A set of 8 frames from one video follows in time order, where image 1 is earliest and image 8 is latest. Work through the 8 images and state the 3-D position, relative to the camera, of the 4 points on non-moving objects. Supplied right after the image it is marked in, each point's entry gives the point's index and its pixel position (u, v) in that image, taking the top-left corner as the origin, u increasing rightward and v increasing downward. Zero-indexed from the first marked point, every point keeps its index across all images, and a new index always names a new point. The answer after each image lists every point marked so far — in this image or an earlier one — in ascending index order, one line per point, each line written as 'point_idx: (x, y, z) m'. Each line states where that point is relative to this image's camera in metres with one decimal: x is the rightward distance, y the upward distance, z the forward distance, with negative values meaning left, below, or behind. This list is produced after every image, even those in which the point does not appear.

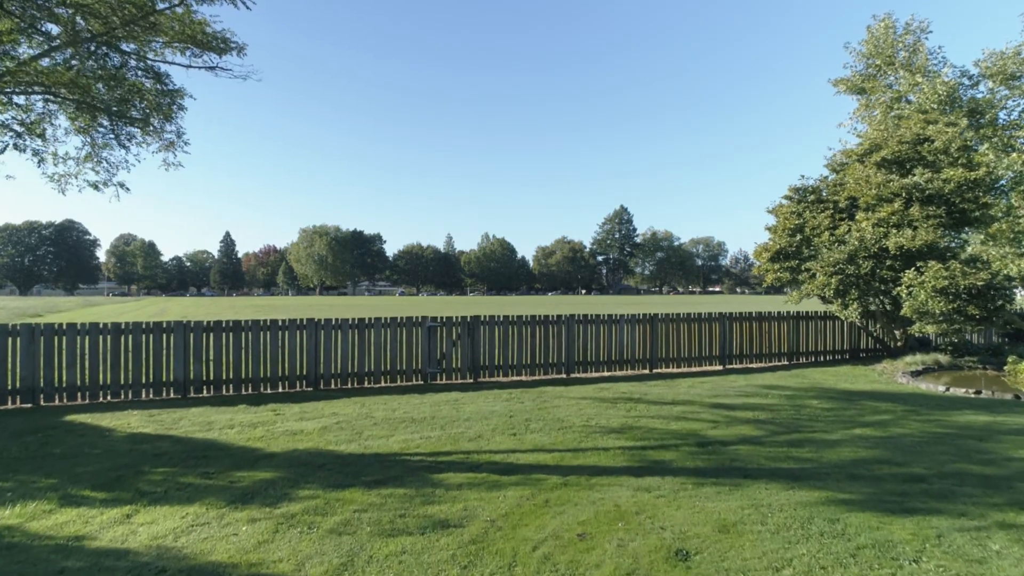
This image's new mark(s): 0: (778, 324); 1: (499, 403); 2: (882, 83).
0: (+5.3, -0.7, +11.8) m
1: (-0.1, -1.4, +7.4) m
2: (+12.4, +6.9, +19.9) m
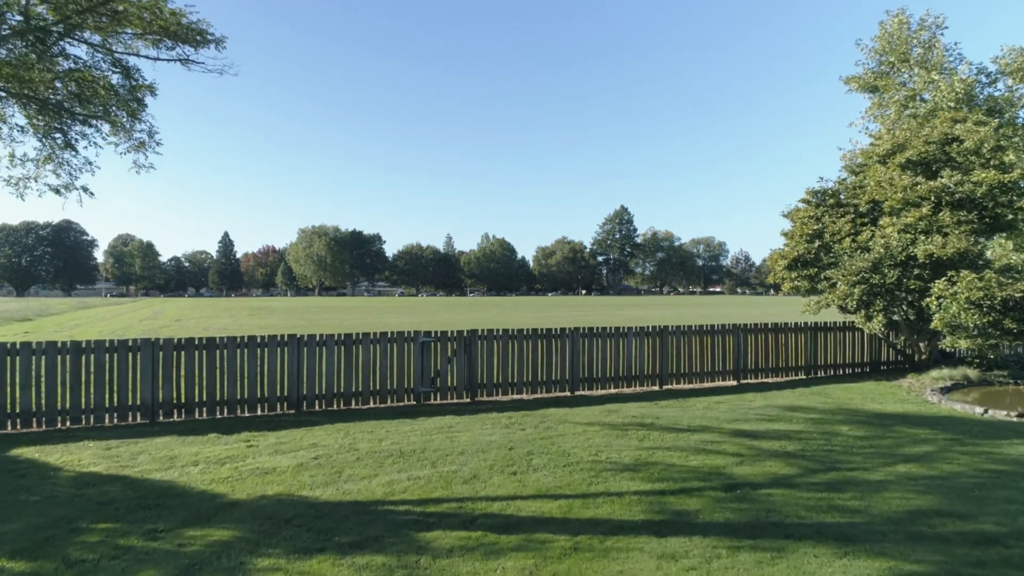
0: (+5.3, -0.9, +11.1) m
1: (-0.1, -1.6, +6.7) m
2: (+12.4, +6.7, +19.2) m
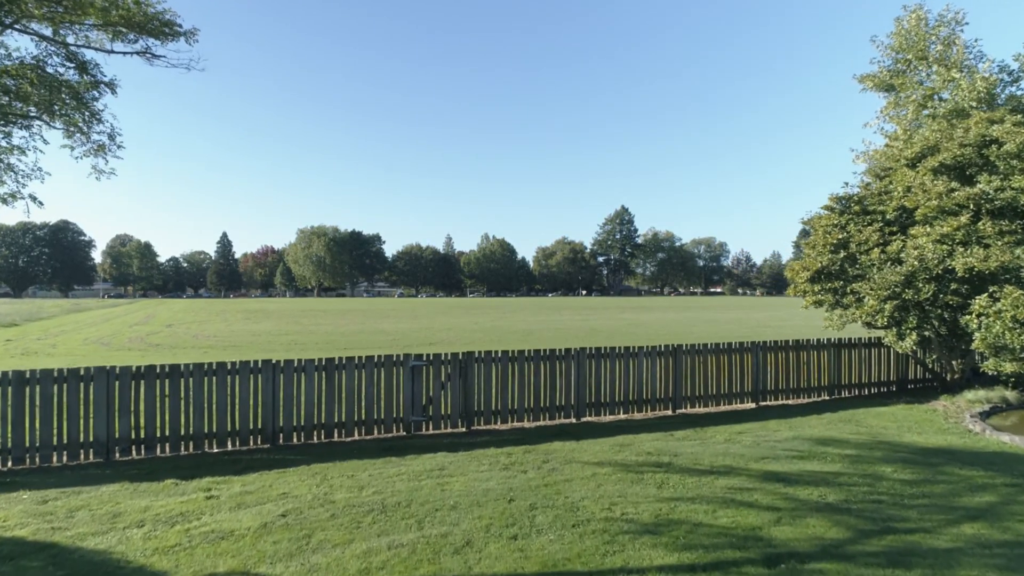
0: (+5.3, -1.1, +10.3) m
1: (-0.1, -1.9, +5.9) m
2: (+12.4, +6.5, +18.4) m
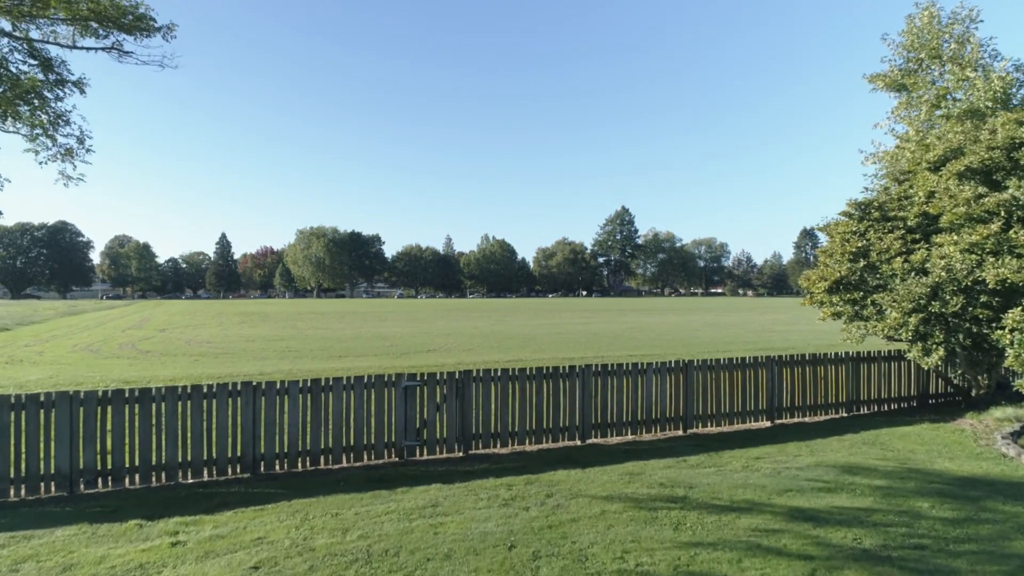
0: (+5.3, -1.3, +9.7) m
1: (-0.1, -2.0, +5.3) m
2: (+12.4, +6.3, +17.9) m
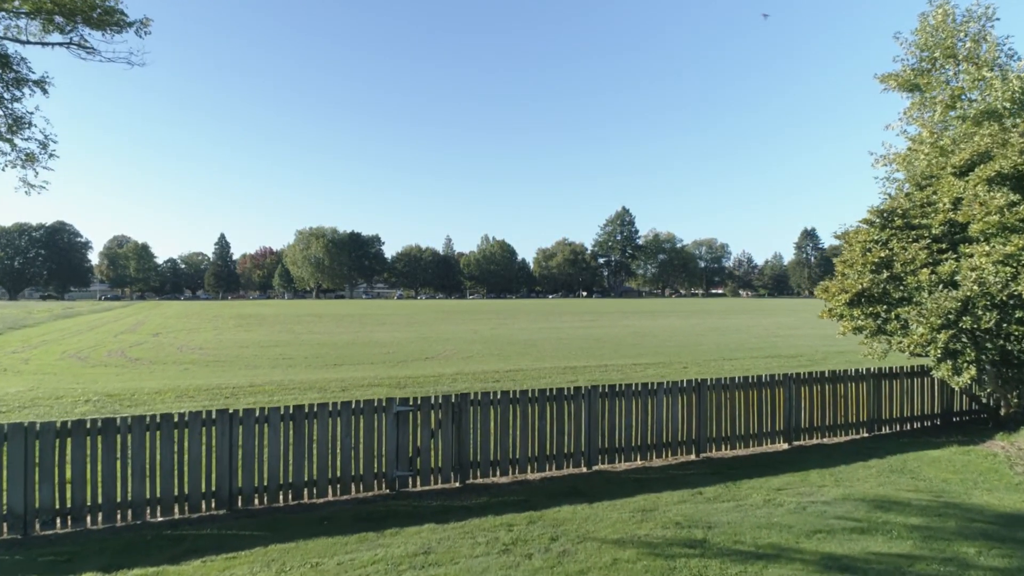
0: (+5.3, -1.5, +9.1) m
1: (-0.1, -2.2, +4.8) m
2: (+12.4, +6.1, +17.3) m
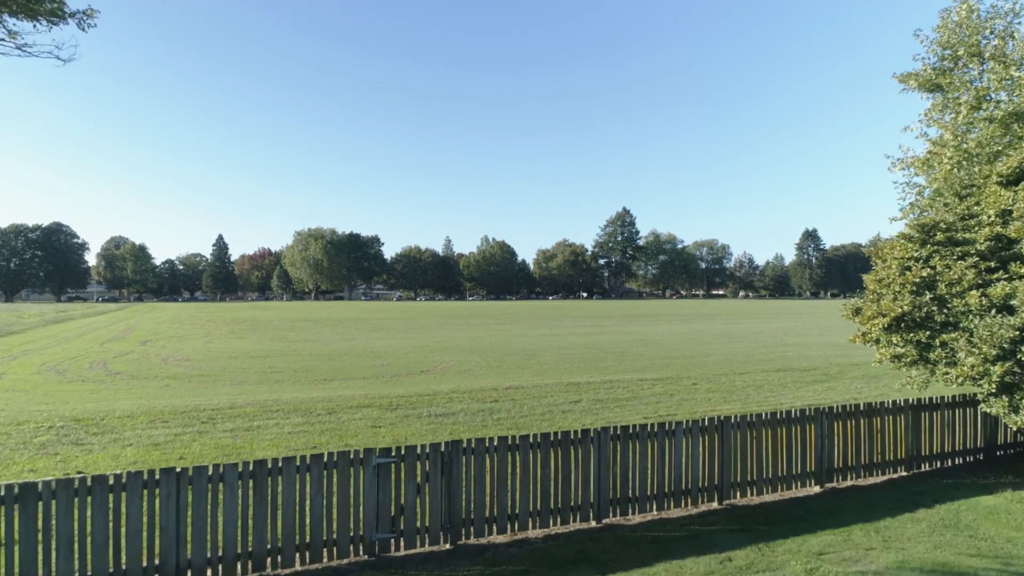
0: (+5.3, -1.8, +8.2) m
1: (-0.1, -2.5, +3.8) m
2: (+12.4, +5.8, +16.4) m
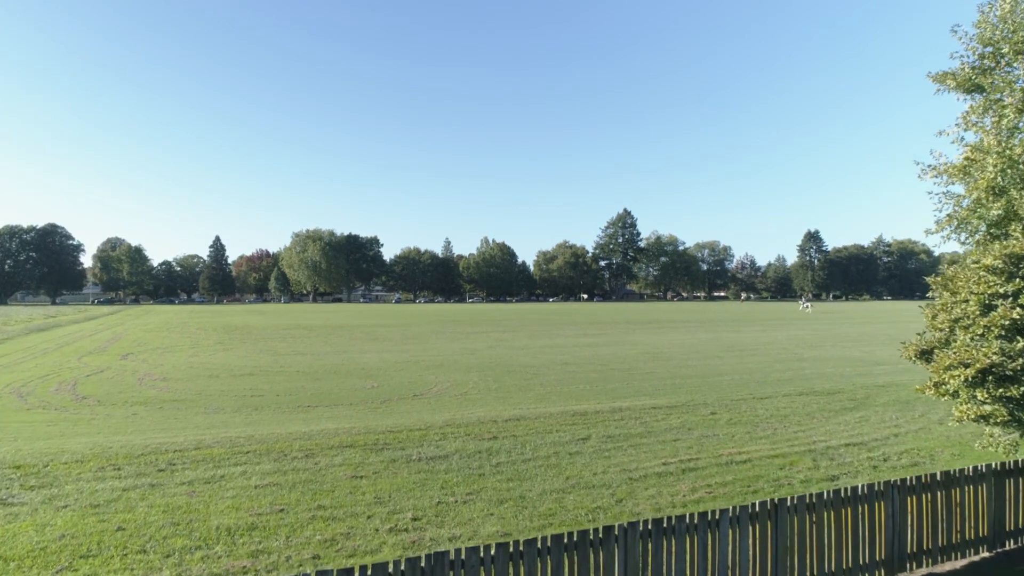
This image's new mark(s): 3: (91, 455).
0: (+5.3, -2.3, +6.8) m
1: (-0.1, -3.0, +2.4) m
2: (+12.4, +5.3, +15.0) m
3: (-7.8, -3.1, +11.0) m
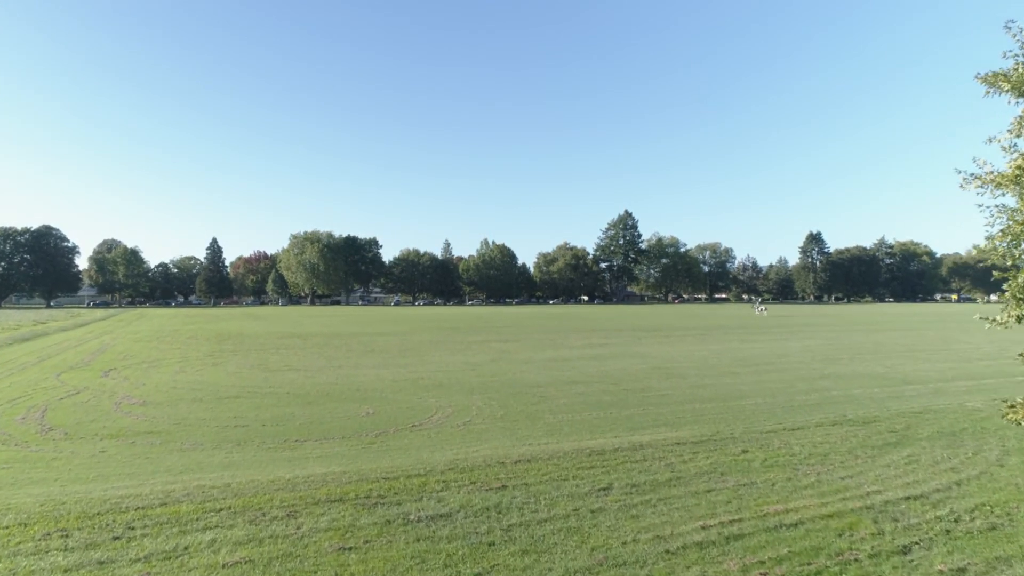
0: (+5.5, -2.8, +5.4) m
1: (+0.1, -3.5, +1.0) m
2: (+12.6, +4.7, +13.5) m
3: (-7.6, -3.6, +9.5) m
